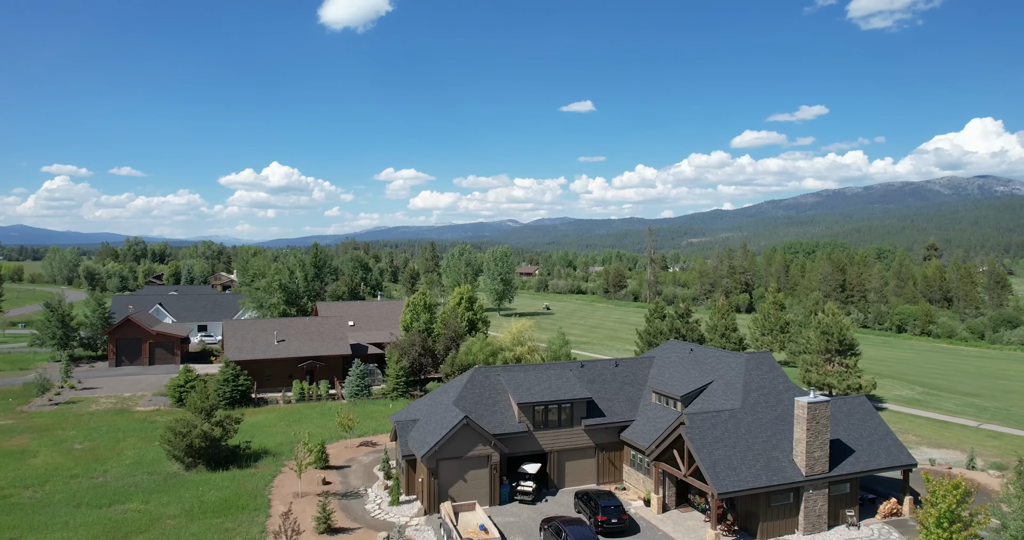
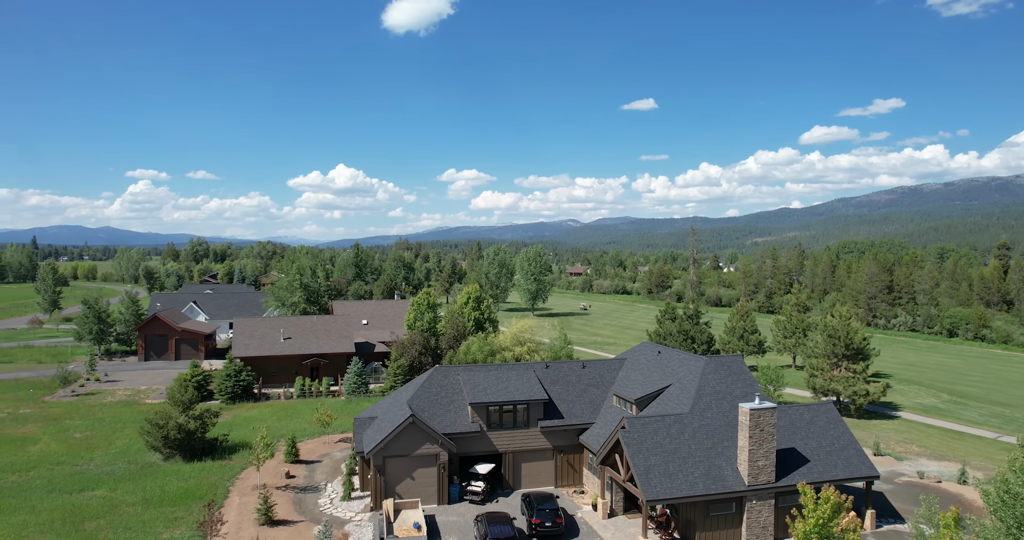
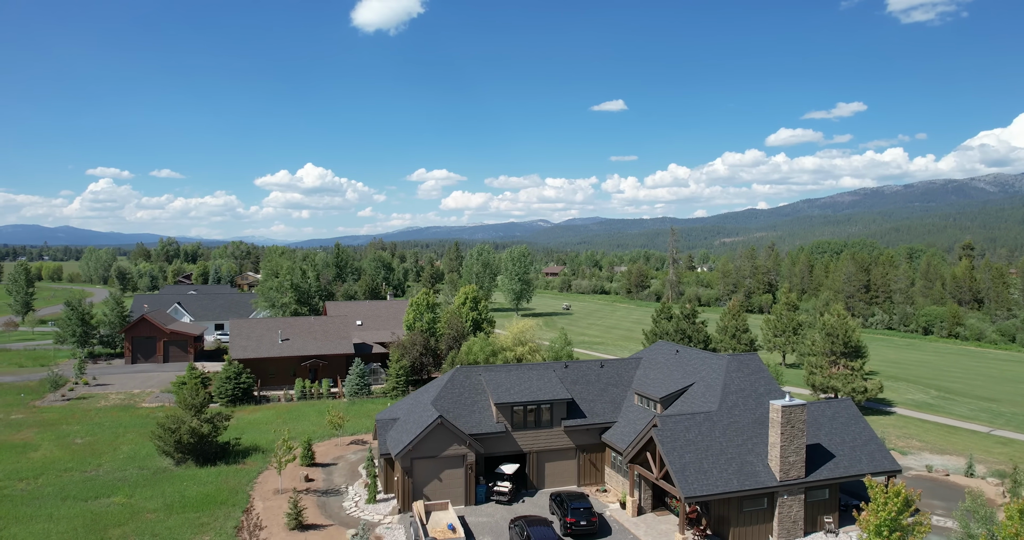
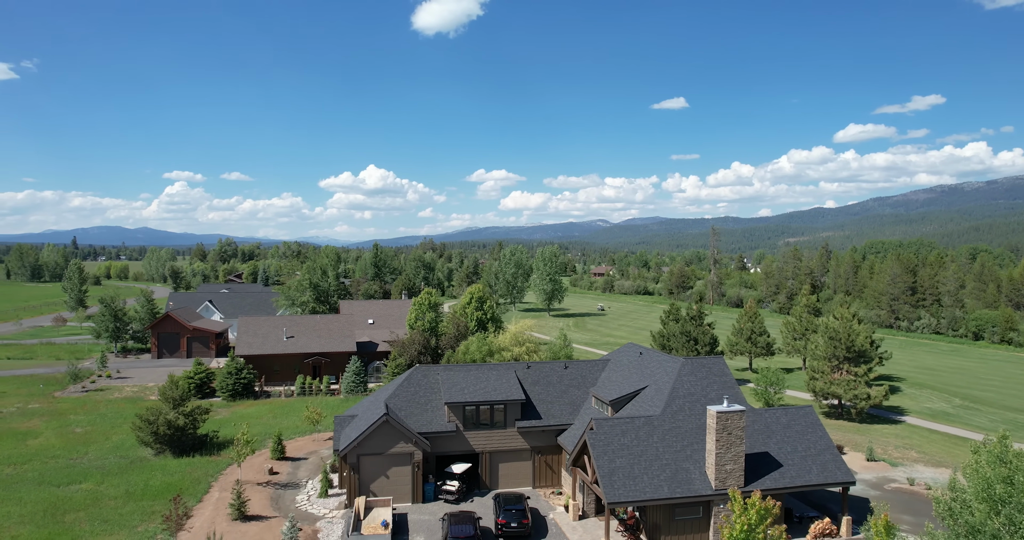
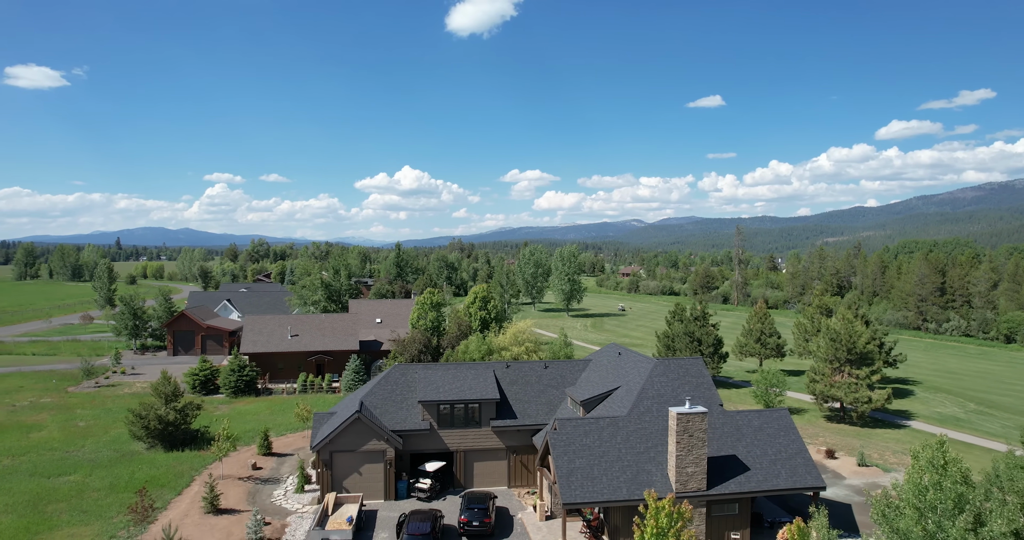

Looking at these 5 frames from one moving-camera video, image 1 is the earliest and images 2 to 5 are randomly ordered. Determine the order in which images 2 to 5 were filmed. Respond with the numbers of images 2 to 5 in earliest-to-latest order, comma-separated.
3, 2, 4, 5
